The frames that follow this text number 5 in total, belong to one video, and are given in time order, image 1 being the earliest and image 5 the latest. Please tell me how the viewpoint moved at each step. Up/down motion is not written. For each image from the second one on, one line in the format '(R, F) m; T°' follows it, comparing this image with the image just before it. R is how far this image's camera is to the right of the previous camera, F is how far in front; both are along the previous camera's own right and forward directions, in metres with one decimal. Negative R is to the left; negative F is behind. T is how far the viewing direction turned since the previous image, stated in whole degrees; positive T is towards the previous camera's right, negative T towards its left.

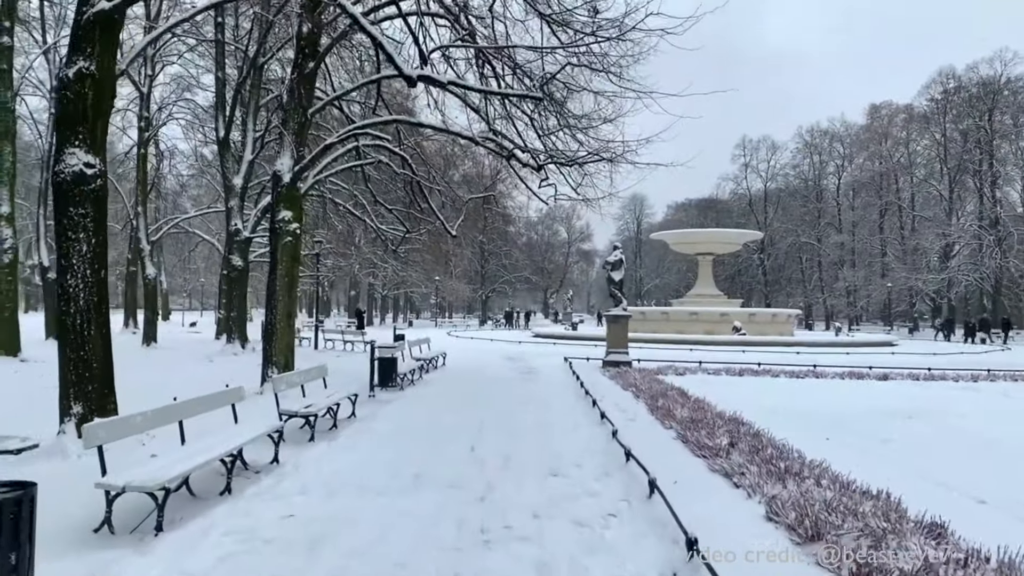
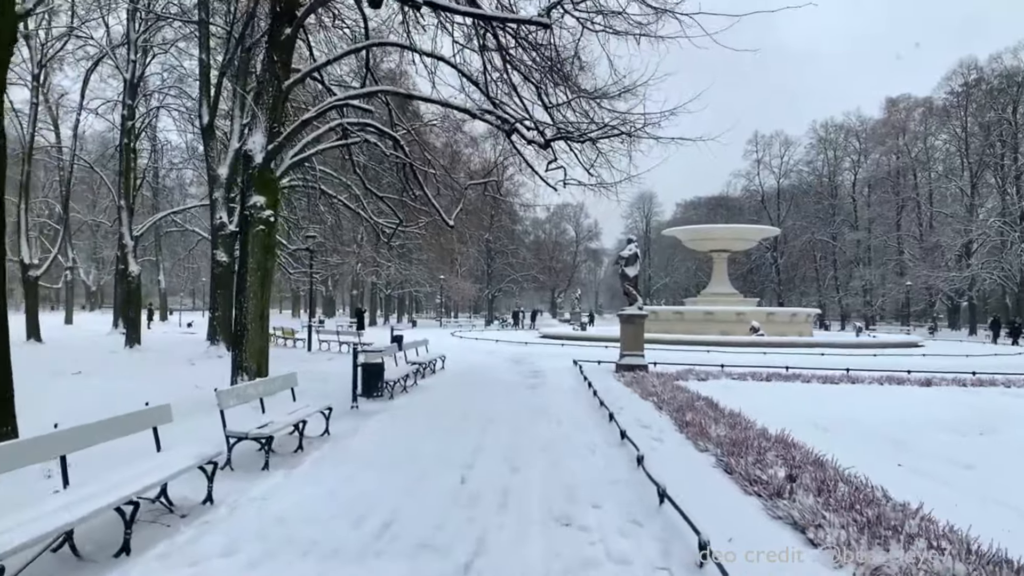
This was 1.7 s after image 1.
(0.0, +1.2) m; -1°
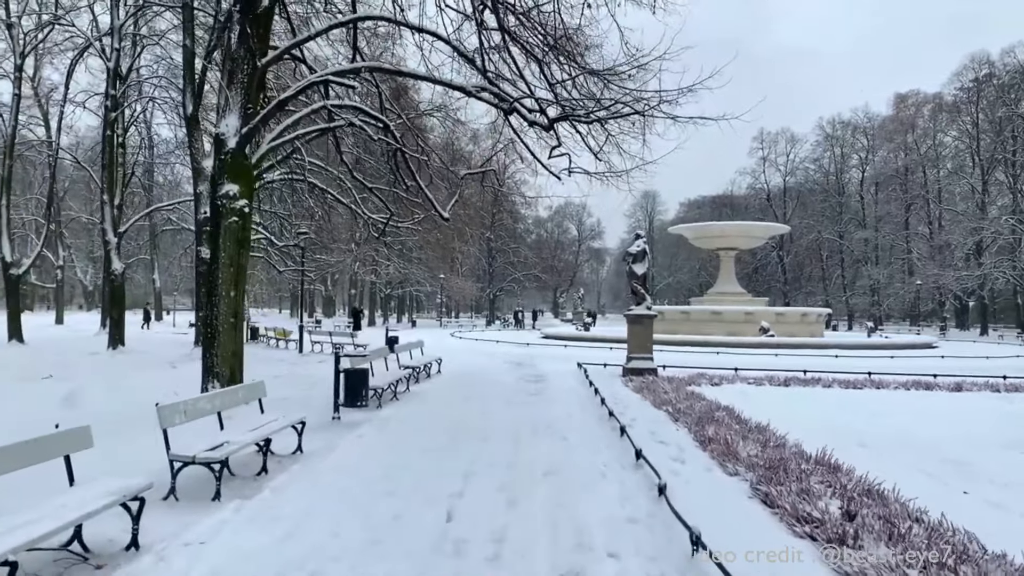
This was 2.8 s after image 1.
(0.0, +0.8) m; 0°
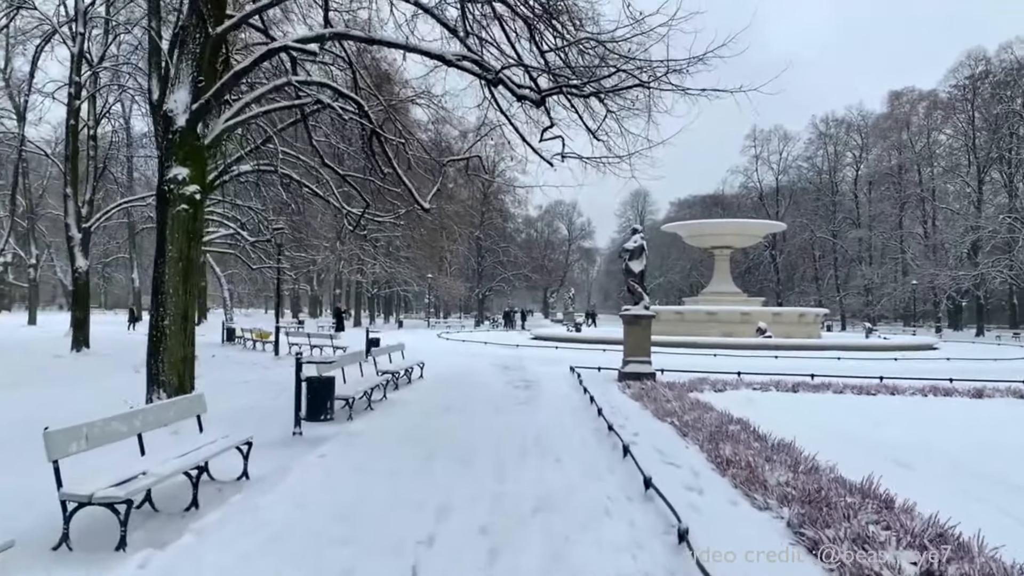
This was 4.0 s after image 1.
(0.0, +0.9) m; +1°
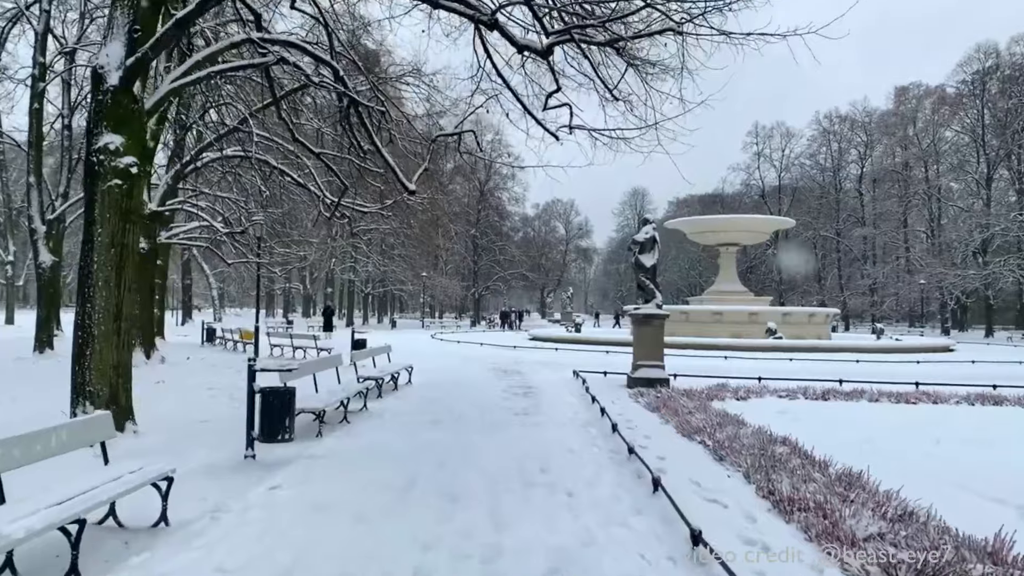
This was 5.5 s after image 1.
(0.0, +1.2) m; 0°
